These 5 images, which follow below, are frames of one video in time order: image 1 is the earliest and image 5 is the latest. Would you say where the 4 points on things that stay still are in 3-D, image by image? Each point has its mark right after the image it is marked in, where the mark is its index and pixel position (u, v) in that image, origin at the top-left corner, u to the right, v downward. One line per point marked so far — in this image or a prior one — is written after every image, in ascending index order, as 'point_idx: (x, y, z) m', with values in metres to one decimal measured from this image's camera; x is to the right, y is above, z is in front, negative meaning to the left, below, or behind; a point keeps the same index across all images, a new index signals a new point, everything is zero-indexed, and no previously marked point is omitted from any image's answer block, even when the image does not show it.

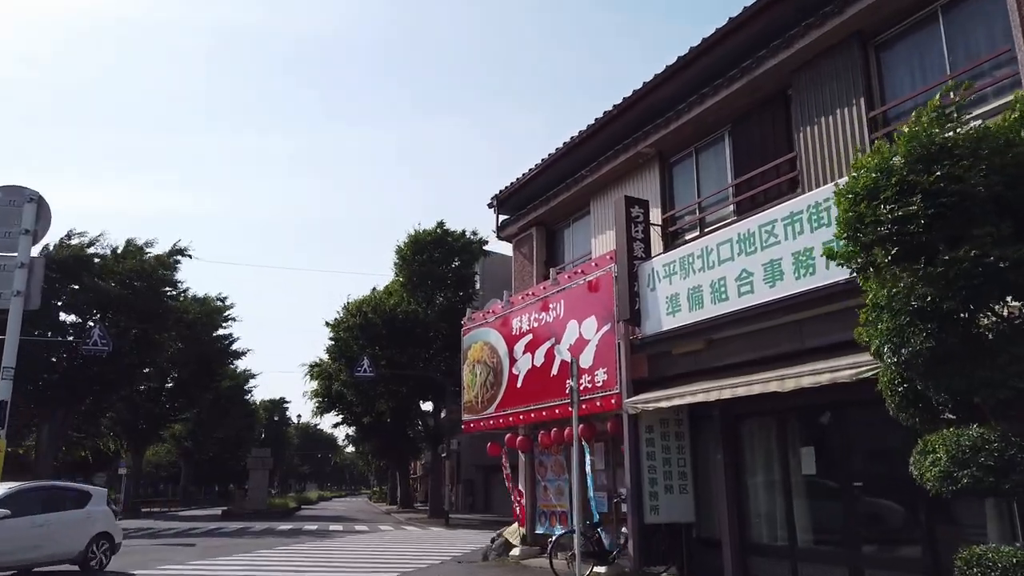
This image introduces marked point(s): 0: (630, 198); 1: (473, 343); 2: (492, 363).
0: (+1.9, +1.4, +12.1) m
1: (-0.9, -1.2, +16.7) m
2: (-0.4, -1.5, +15.8) m
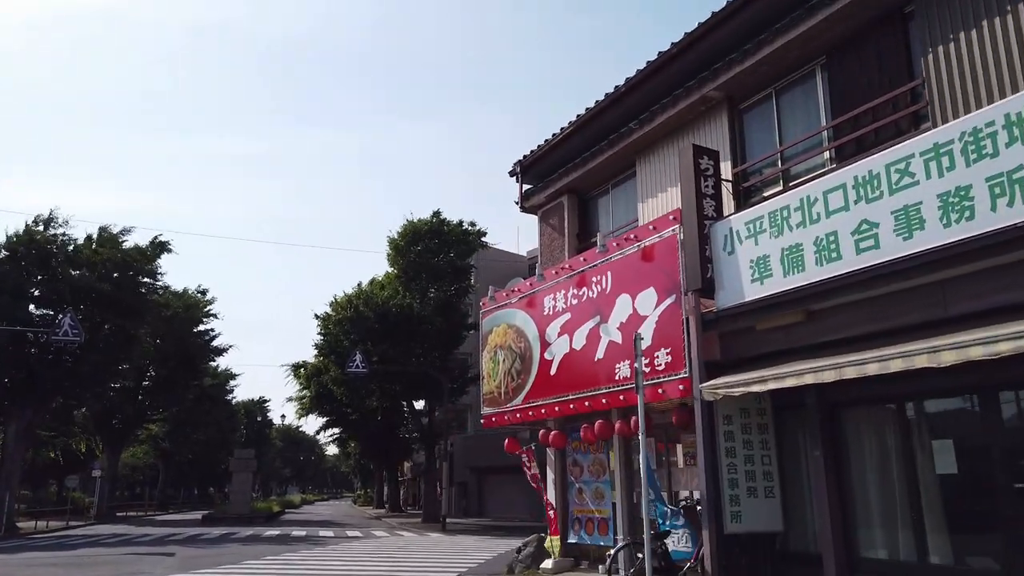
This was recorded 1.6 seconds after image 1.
0: (+2.5, +1.9, +10.2) m
1: (-0.3, -0.8, +14.8) m
2: (+0.1, -1.1, +13.9) m
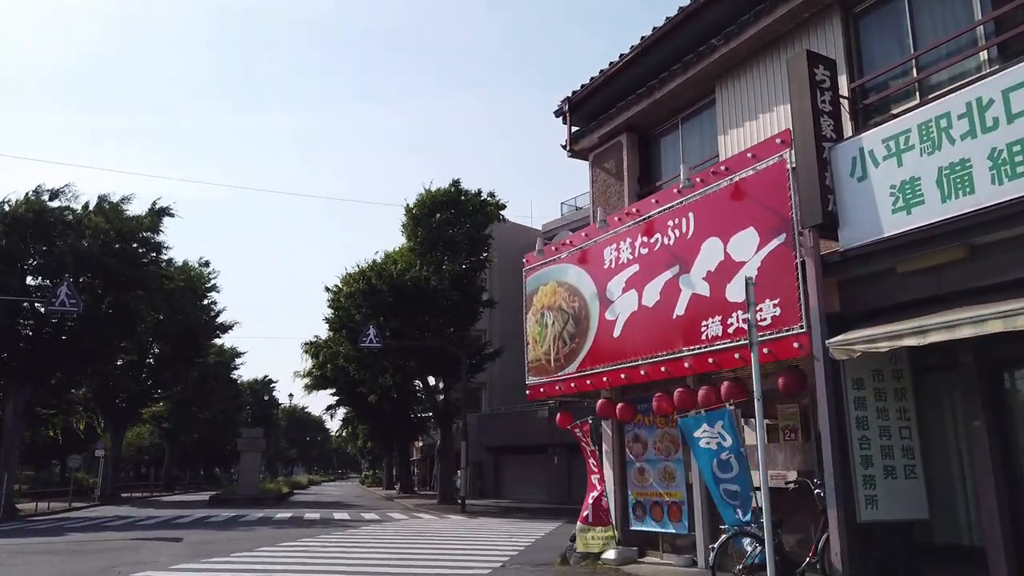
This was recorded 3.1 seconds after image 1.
0: (+3.3, +2.6, +8.4) m
1: (+0.5, 0.0, +13.0) m
2: (+1.0, -0.3, +12.1) m
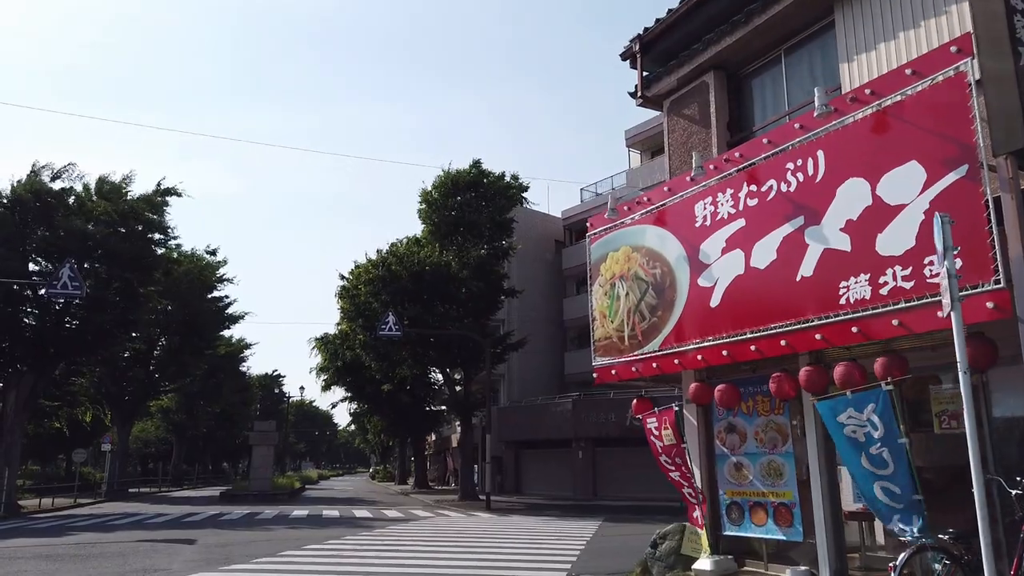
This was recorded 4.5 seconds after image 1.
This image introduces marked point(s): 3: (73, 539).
0: (+4.2, +3.0, +6.5) m
1: (+1.4, +0.5, +11.2) m
2: (+1.9, +0.2, +10.4) m
3: (-9.7, -5.6, +16.9) m
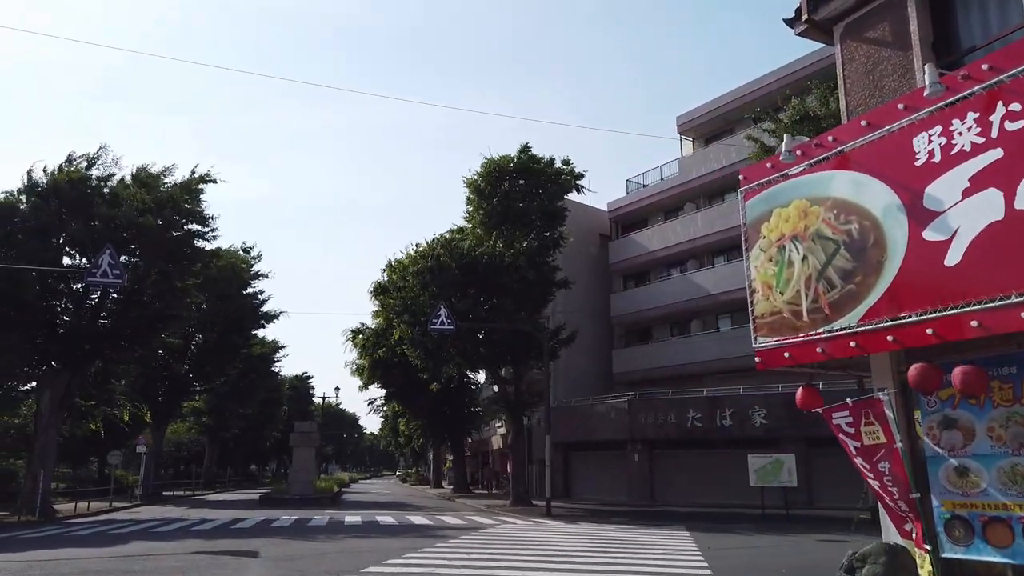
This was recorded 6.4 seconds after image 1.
0: (+5.8, +3.5, +4.5) m
1: (+3.2, +1.0, +9.2) m
2: (+3.6, +0.6, +8.3) m
3: (-7.8, -5.2, +15.2) m
